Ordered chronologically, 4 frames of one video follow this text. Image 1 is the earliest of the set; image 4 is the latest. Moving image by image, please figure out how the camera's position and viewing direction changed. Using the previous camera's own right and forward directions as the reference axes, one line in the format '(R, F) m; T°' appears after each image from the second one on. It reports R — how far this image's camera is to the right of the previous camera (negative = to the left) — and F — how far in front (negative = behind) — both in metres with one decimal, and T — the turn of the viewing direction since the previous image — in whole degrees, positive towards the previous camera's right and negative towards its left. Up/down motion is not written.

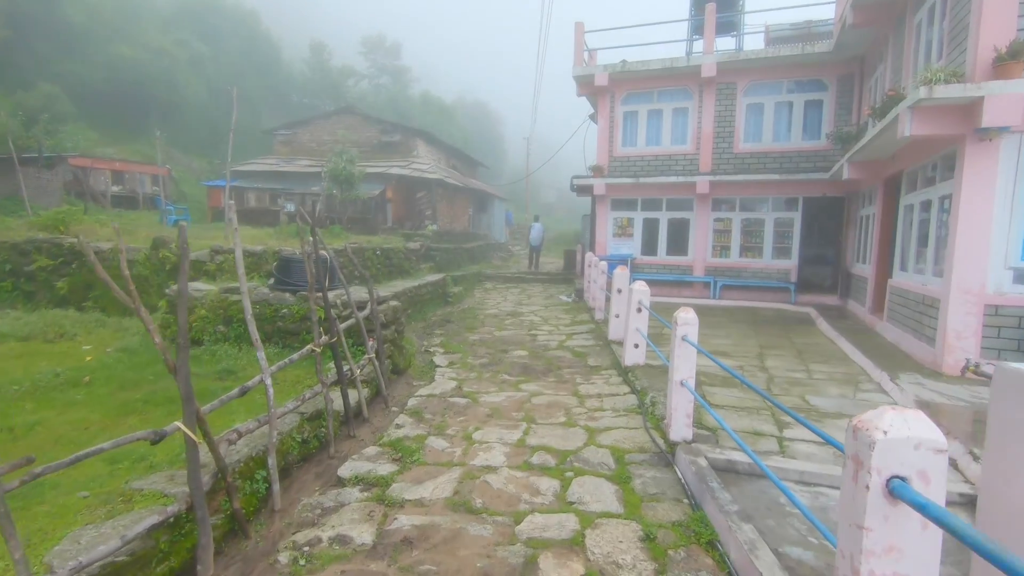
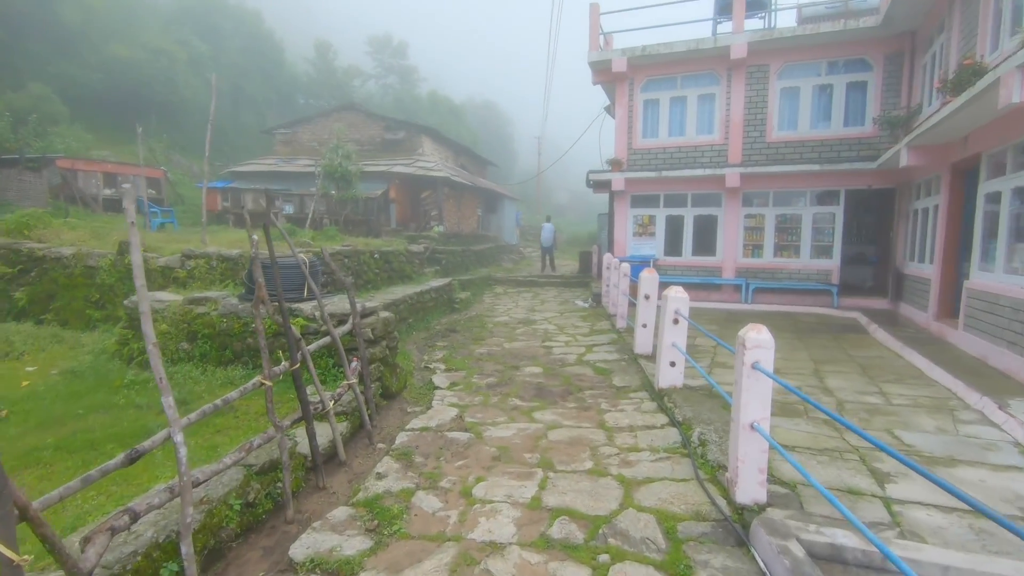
(0.0, +1.0) m; -1°
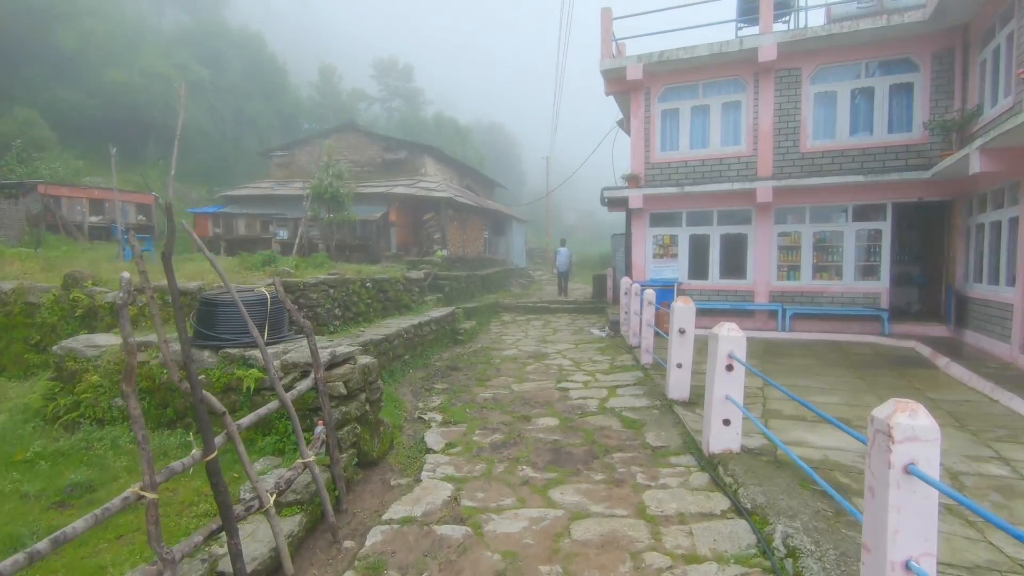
(0.0, +1.0) m; -1°
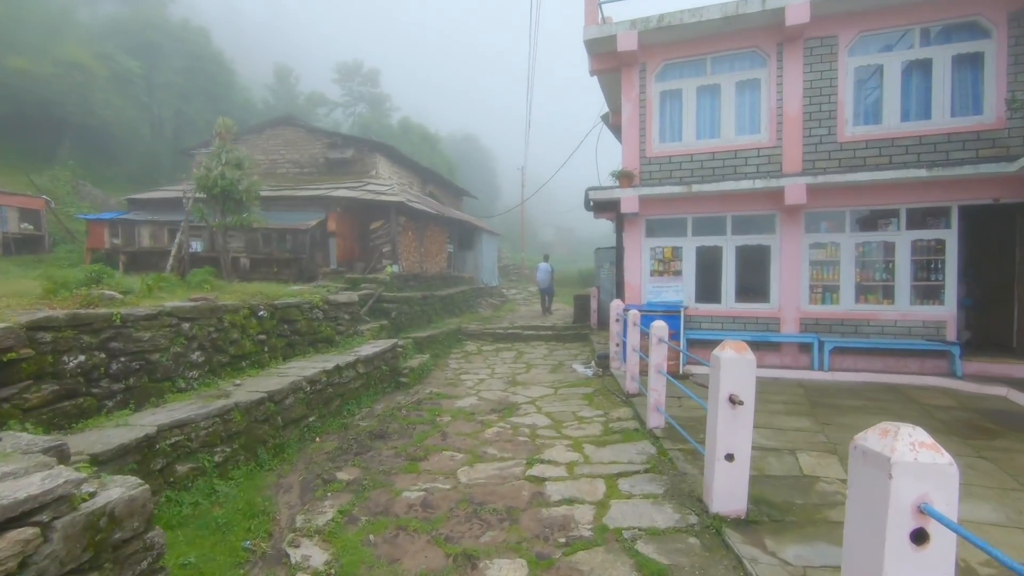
(+0.3, +2.3) m; +2°
